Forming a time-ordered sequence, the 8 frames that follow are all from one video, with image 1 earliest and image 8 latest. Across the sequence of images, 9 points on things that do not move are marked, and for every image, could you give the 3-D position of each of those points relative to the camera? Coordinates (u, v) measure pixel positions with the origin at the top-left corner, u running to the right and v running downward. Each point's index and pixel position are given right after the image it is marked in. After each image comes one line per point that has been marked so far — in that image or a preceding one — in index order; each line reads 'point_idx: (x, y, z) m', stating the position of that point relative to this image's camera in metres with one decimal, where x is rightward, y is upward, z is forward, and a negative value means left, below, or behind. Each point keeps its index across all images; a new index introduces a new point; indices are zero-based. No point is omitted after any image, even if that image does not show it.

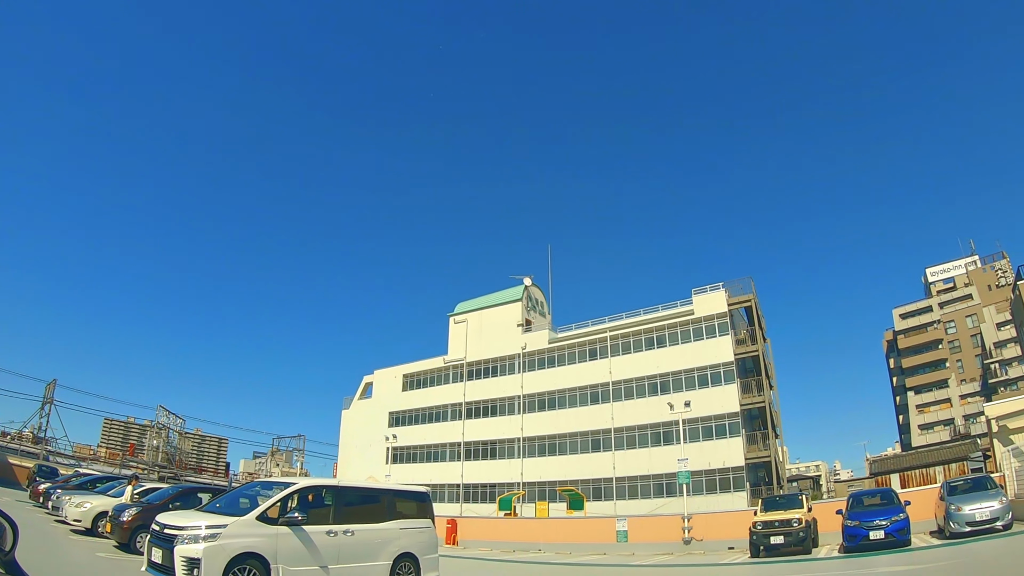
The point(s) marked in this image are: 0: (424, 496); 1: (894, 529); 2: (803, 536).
0: (-1.5, -3.5, +10.5) m
1: (+8.7, -5.5, +14.1) m
2: (+6.5, -5.7, +14.2) m
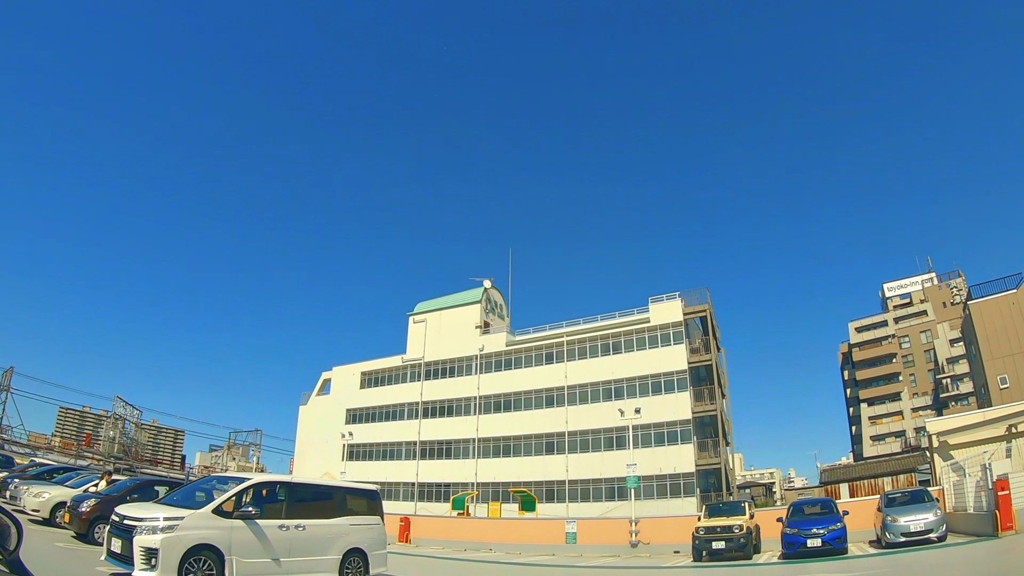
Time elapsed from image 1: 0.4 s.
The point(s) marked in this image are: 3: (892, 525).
0: (-2.4, -3.6, +10.7) m
1: (+7.6, -5.9, +14.8) m
2: (+5.4, -6.1, +14.8) m
3: (+10.9, -6.7, +17.5) m
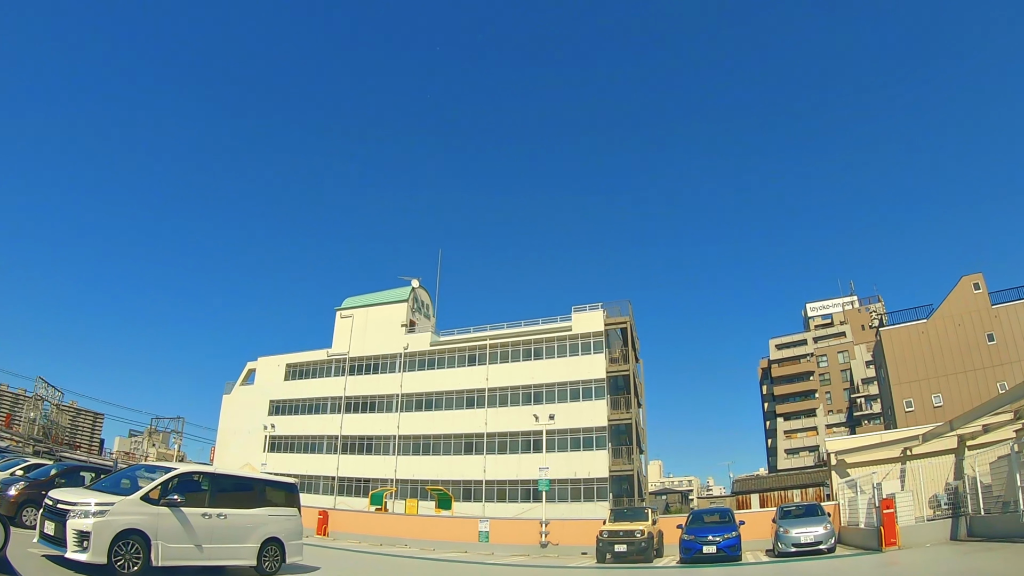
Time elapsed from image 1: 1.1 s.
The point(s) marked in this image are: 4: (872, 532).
0: (-3.8, -3.5, +11.0) m
1: (+5.5, -6.6, +16.1) m
2: (+3.3, -6.6, +15.8) m
3: (+8.4, -7.6, +19.1) m
4: (+11.1, -7.3, +18.5) m
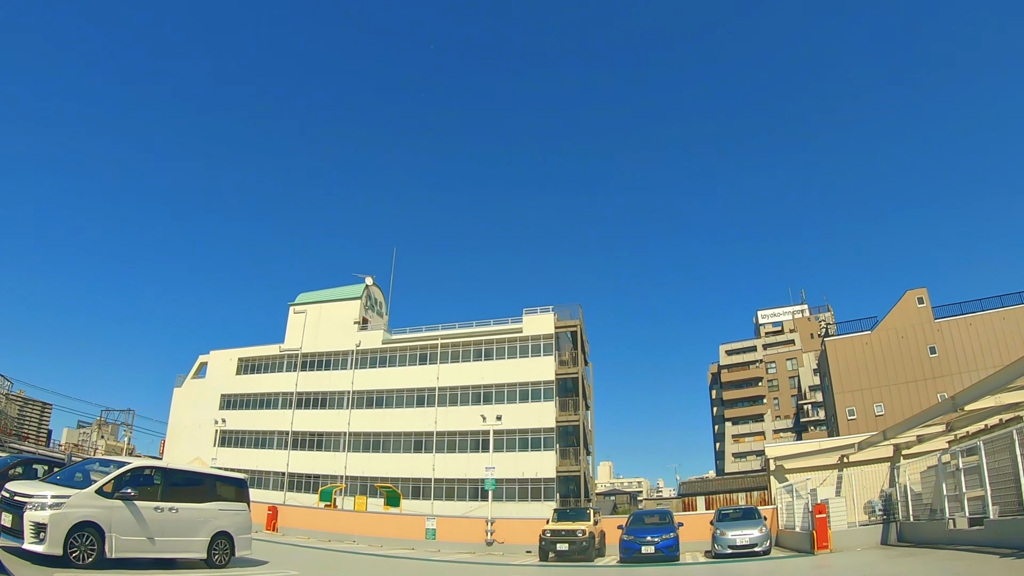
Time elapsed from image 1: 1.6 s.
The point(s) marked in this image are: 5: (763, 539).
0: (-4.8, -3.5, +11.2) m
1: (+4.1, -7.0, +16.8) m
2: (+1.9, -6.8, +16.4) m
3: (+6.7, -8.1, +20.0) m
4: (+9.4, -7.9, +19.5) m
5: (+8.0, -8.0, +19.7) m
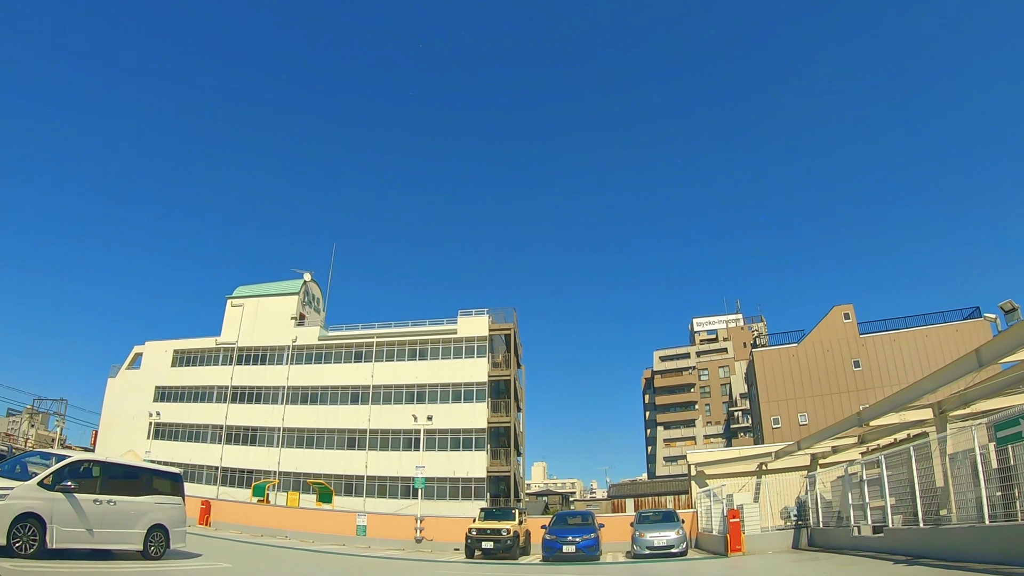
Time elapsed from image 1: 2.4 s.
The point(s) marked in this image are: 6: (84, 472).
0: (-6.0, -3.4, +11.3) m
1: (+2.0, -7.3, +17.8) m
2: (-0.1, -7.1, +17.2) m
3: (+4.3, -8.6, +21.2) m
4: (+7.1, -8.5, +20.9) m
5: (+5.6, -8.6, +21.0) m
6: (-6.6, -2.8, +9.5) m
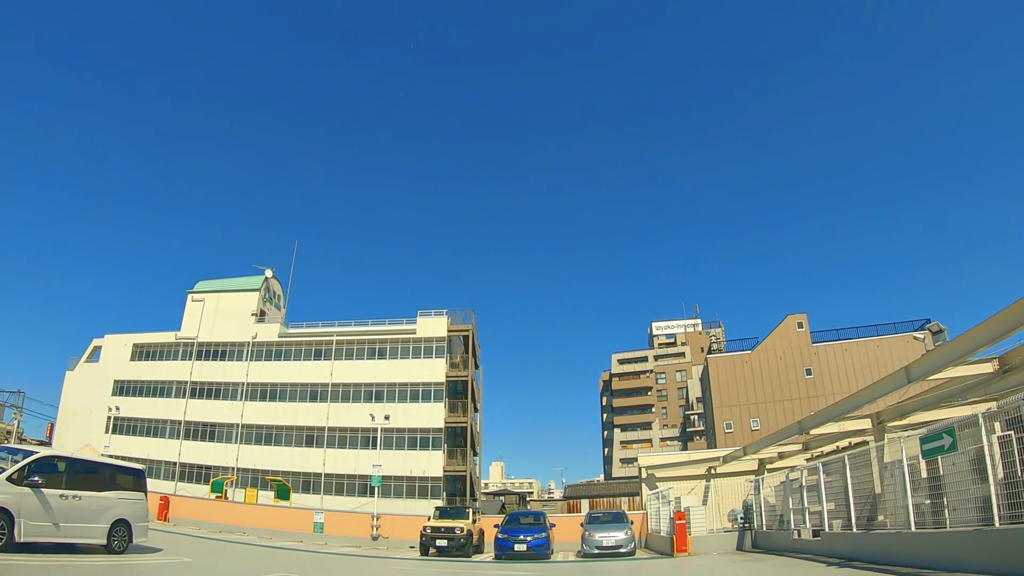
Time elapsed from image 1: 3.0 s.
0: (-6.9, -3.4, +11.4) m
1: (+0.7, -7.6, +18.4) m
2: (-1.4, -7.2, +17.6) m
3: (+2.7, -8.9, +21.9) m
4: (+5.5, -8.9, +21.8) m
5: (+4.0, -8.9, +21.8) m
6: (-7.3, -2.8, +9.6) m
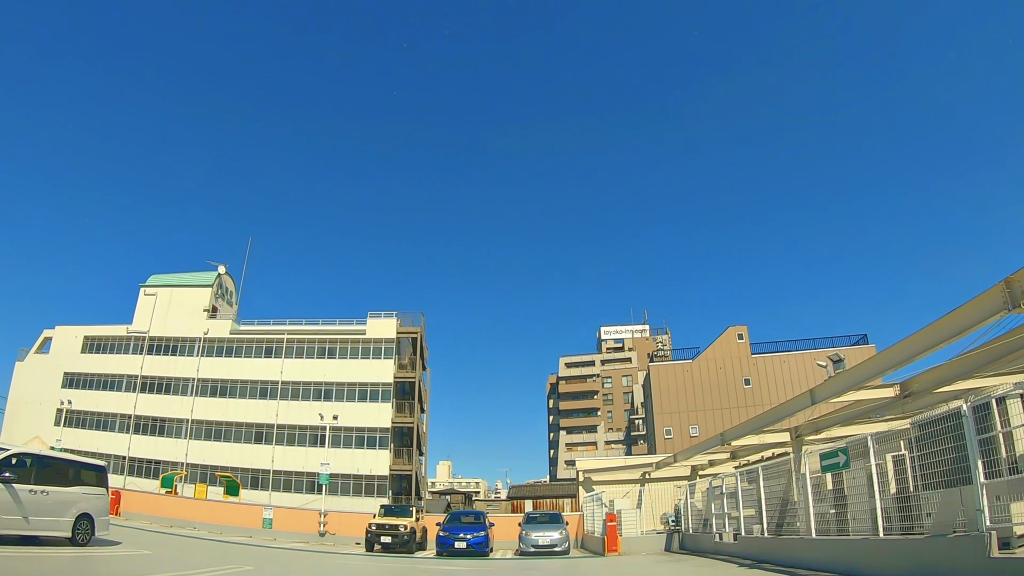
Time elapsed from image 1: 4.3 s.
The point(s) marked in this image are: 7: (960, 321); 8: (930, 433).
0: (-7.9, -3.4, +11.7) m
1: (-1.1, -7.9, +19.2) m
2: (-3.1, -7.4, +18.3) m
3: (+0.6, -9.2, +22.9) m
4: (+3.3, -9.4, +23.0) m
5: (+1.9, -9.3, +22.9) m
6: (-8.2, -2.7, +9.9) m
7: (+6.5, -0.5, +9.2) m
8: (+6.1, -2.1, +9.0) m
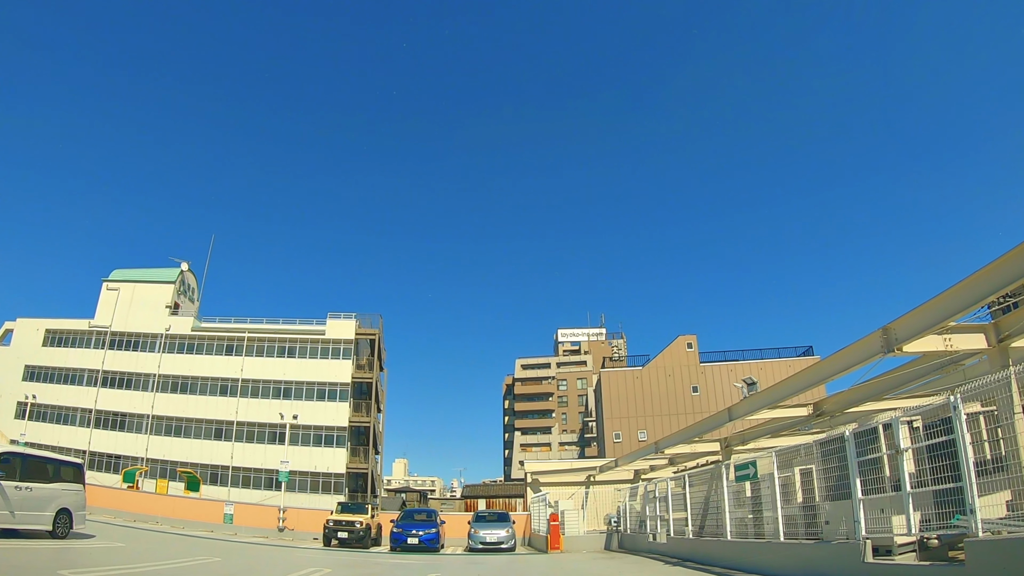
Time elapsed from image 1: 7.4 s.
0: (-8.9, -3.4, +12.2) m
1: (-2.8, -8.1, +20.1) m
2: (-4.6, -7.6, +19.1) m
3: (-1.3, -9.6, +23.9) m
4: (+1.4, -9.8, +24.2) m
5: (-0.1, -9.7, +24.0) m
6: (-9.0, -2.8, +10.4) m
7: (+5.8, -1.1, +10.6) m
8: (+5.3, -2.7, +10.4) m
